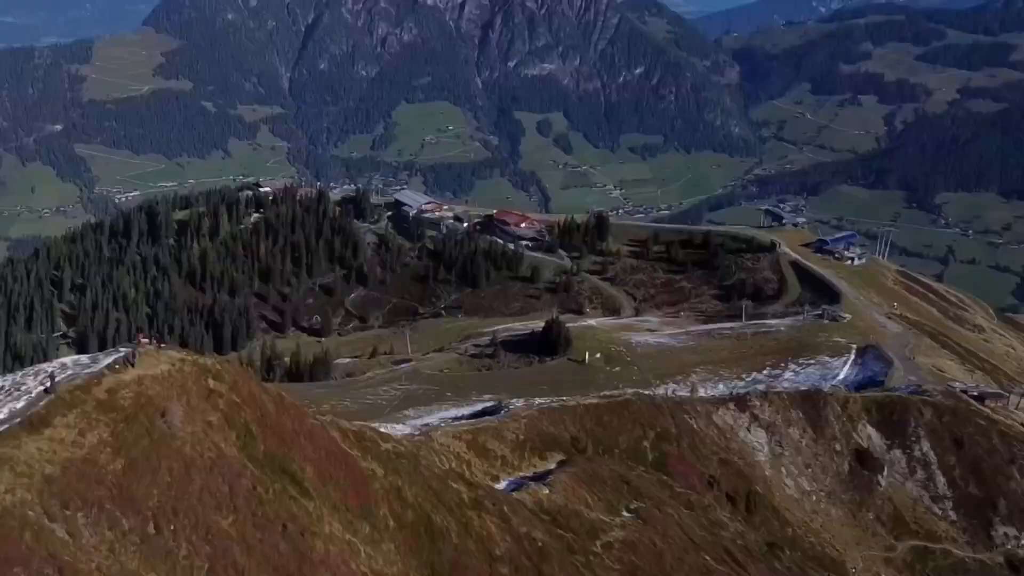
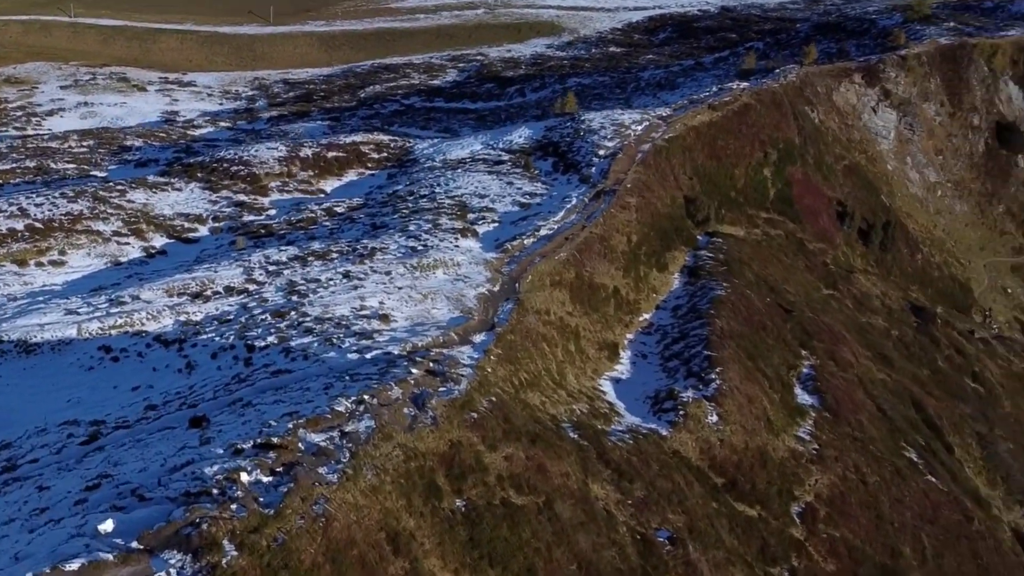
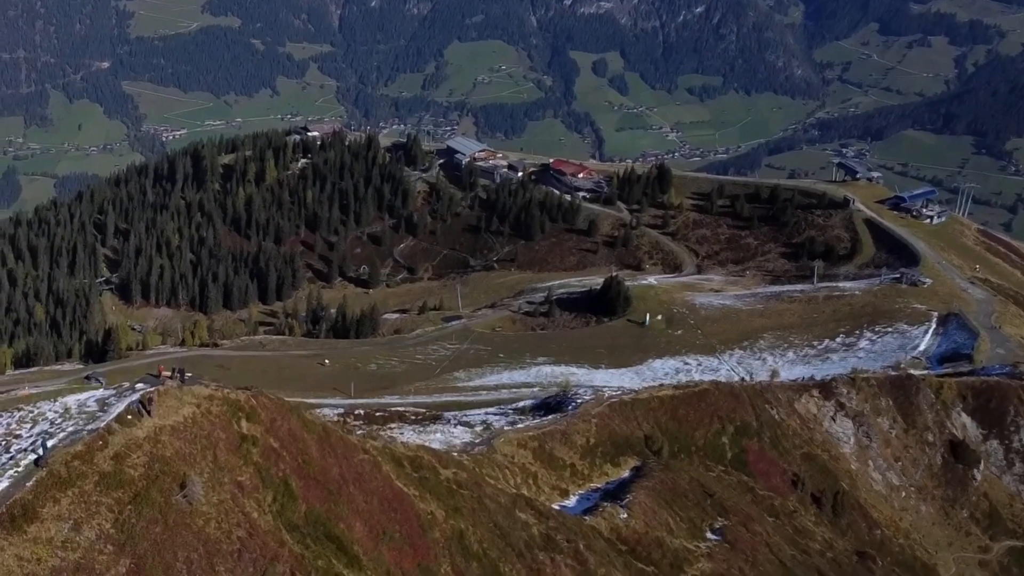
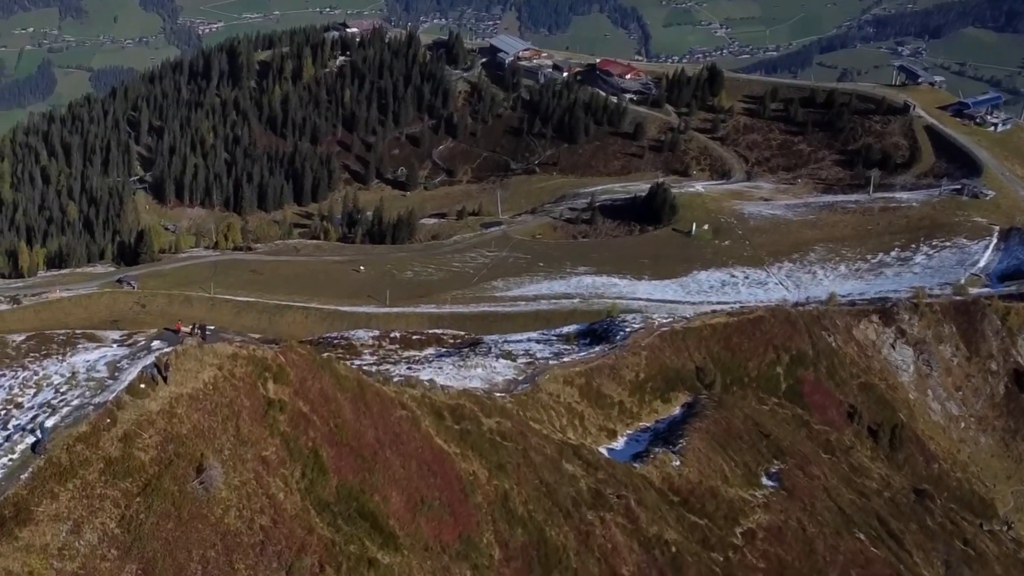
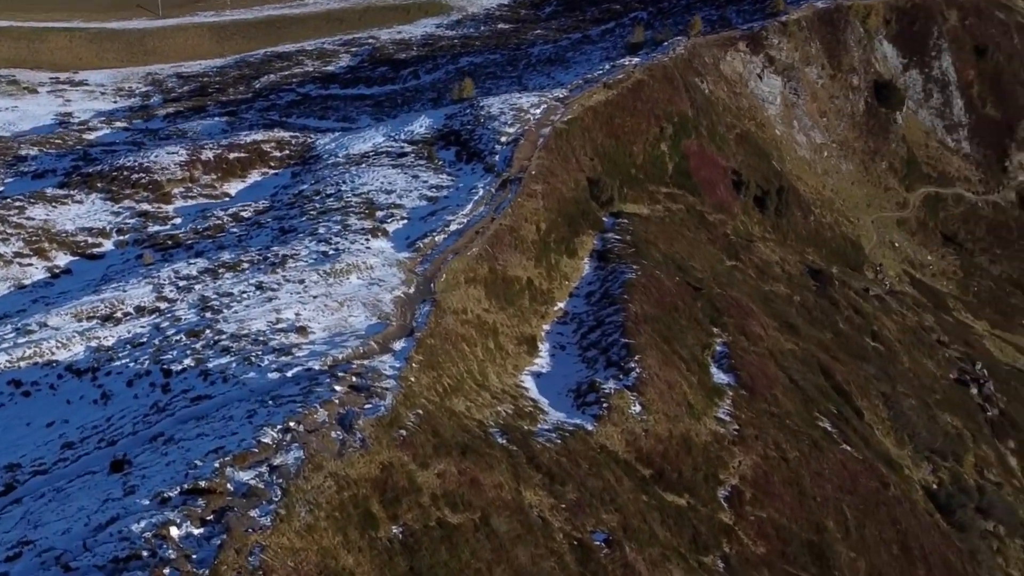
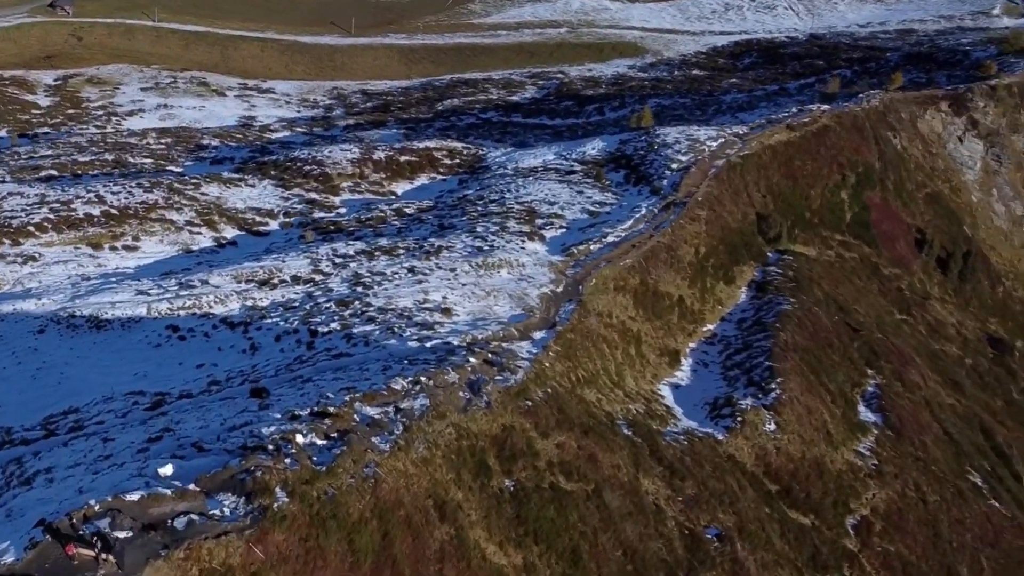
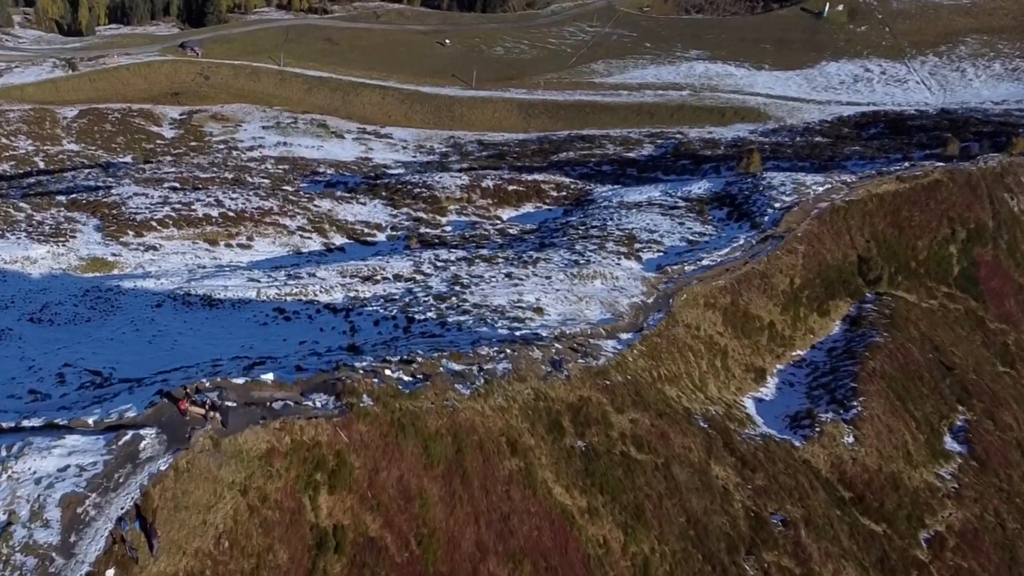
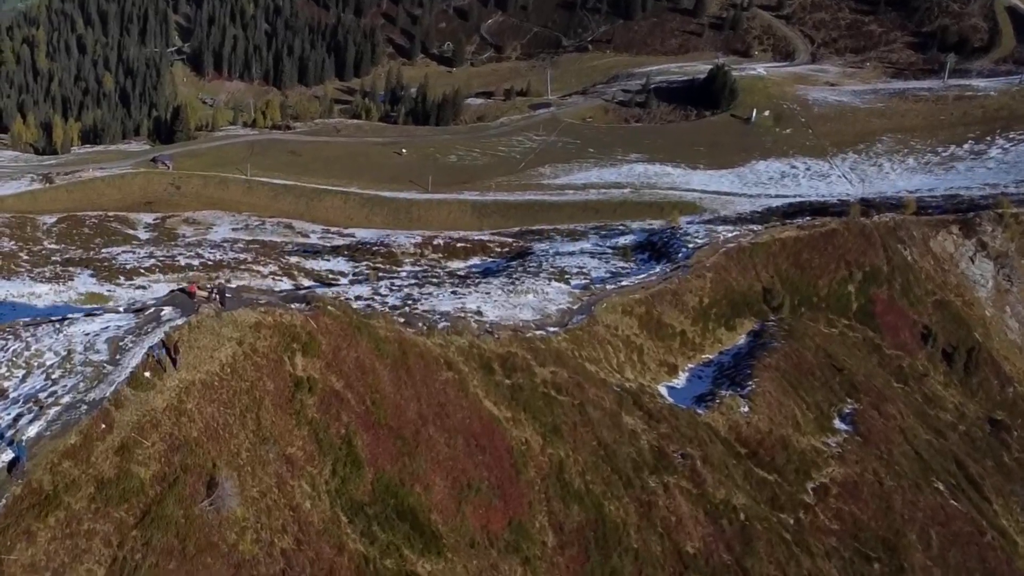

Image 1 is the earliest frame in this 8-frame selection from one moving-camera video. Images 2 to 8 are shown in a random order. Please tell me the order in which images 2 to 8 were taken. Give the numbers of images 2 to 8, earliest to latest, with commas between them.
3, 4, 8, 7, 6, 2, 5
